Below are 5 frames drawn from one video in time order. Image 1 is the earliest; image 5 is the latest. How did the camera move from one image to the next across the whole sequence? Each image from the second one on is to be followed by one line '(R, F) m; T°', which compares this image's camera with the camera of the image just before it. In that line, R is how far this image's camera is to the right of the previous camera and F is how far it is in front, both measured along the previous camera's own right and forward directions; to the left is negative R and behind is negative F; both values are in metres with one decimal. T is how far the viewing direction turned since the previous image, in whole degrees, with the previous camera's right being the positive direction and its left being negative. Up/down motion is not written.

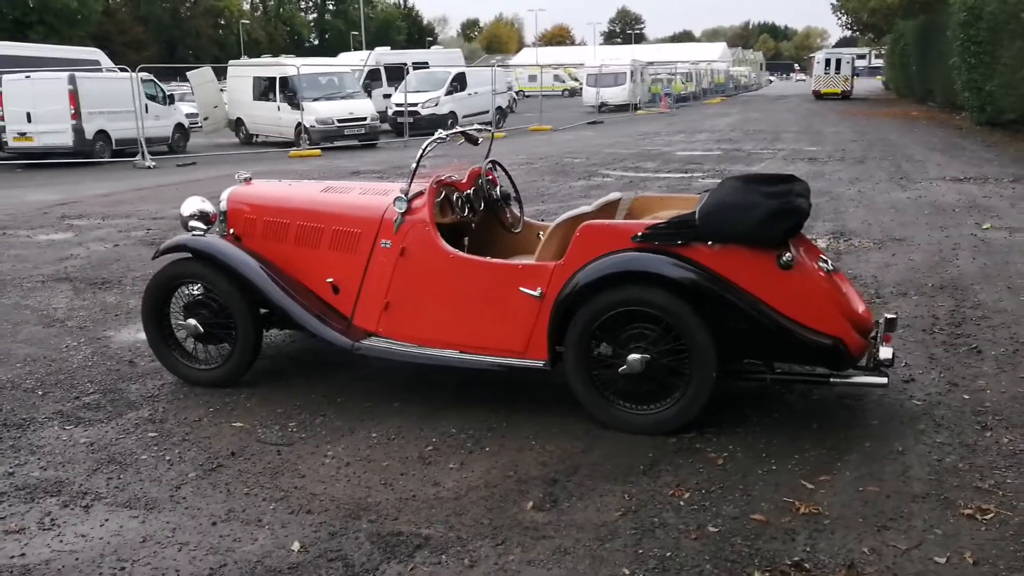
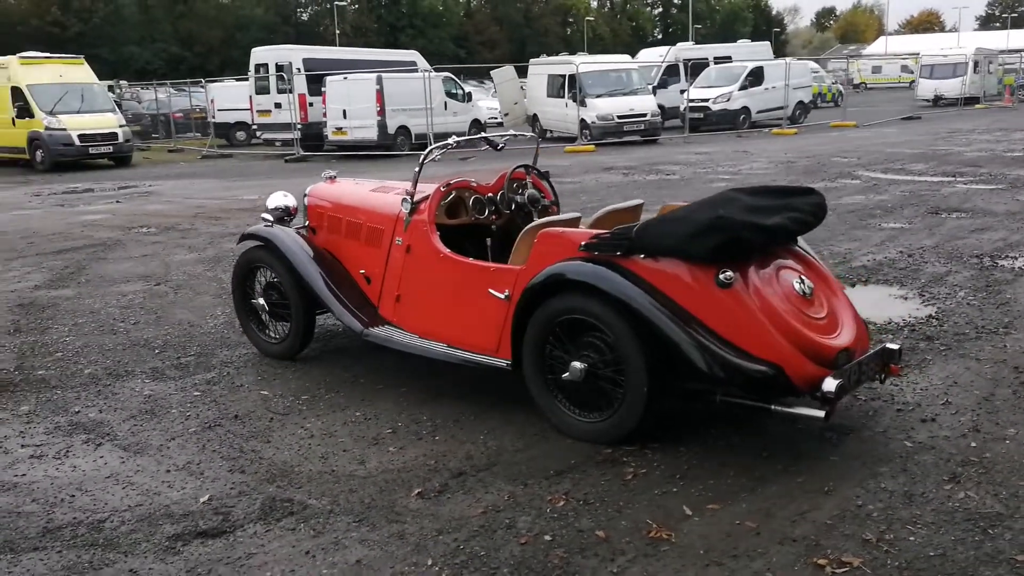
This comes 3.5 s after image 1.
(+1.7, +0.1) m; -21°
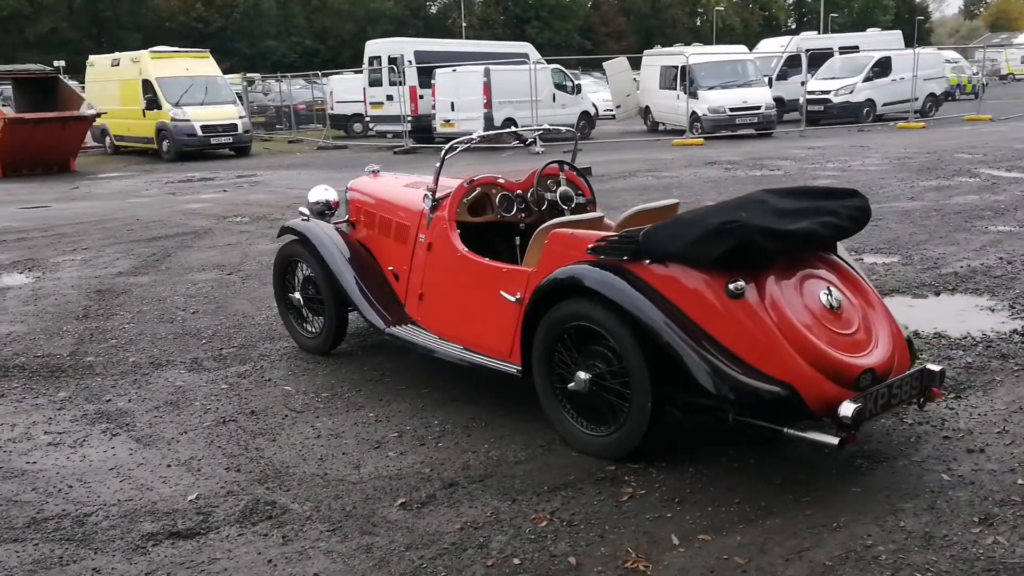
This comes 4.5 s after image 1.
(+0.5, +0.2) m; -8°
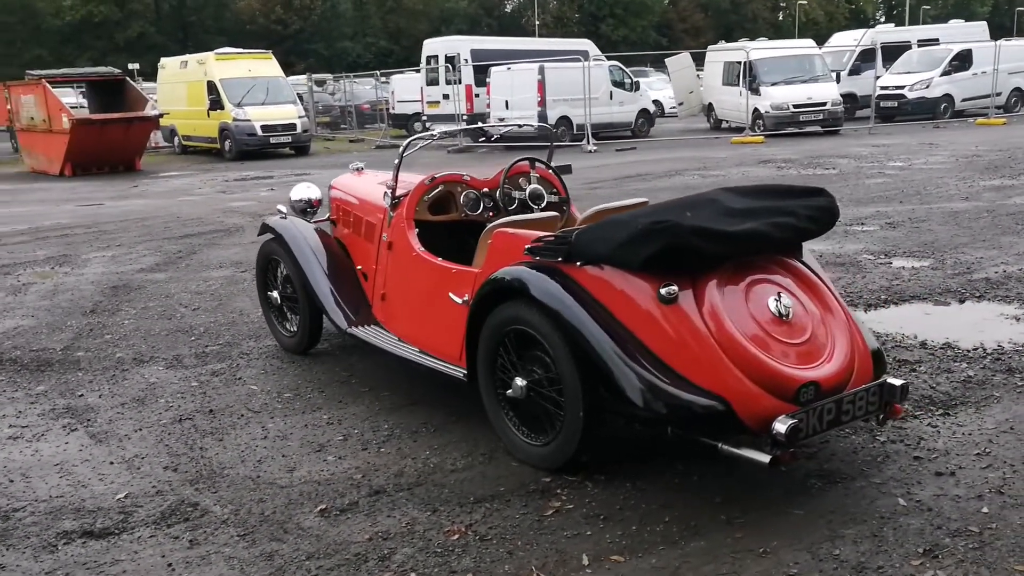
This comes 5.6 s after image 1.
(+0.5, +0.2) m; -5°
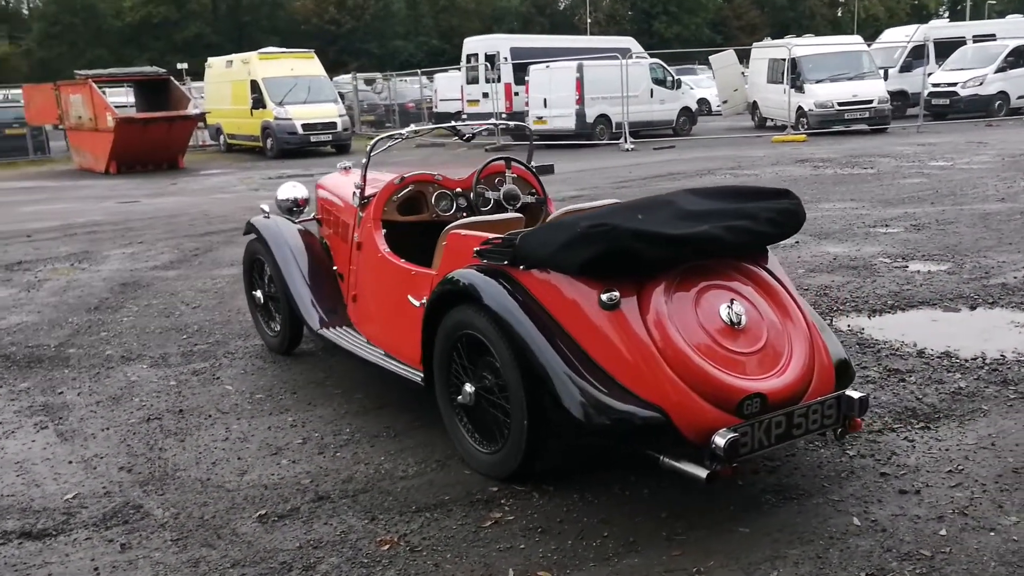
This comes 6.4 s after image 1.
(+0.4, +0.1) m; -3°
